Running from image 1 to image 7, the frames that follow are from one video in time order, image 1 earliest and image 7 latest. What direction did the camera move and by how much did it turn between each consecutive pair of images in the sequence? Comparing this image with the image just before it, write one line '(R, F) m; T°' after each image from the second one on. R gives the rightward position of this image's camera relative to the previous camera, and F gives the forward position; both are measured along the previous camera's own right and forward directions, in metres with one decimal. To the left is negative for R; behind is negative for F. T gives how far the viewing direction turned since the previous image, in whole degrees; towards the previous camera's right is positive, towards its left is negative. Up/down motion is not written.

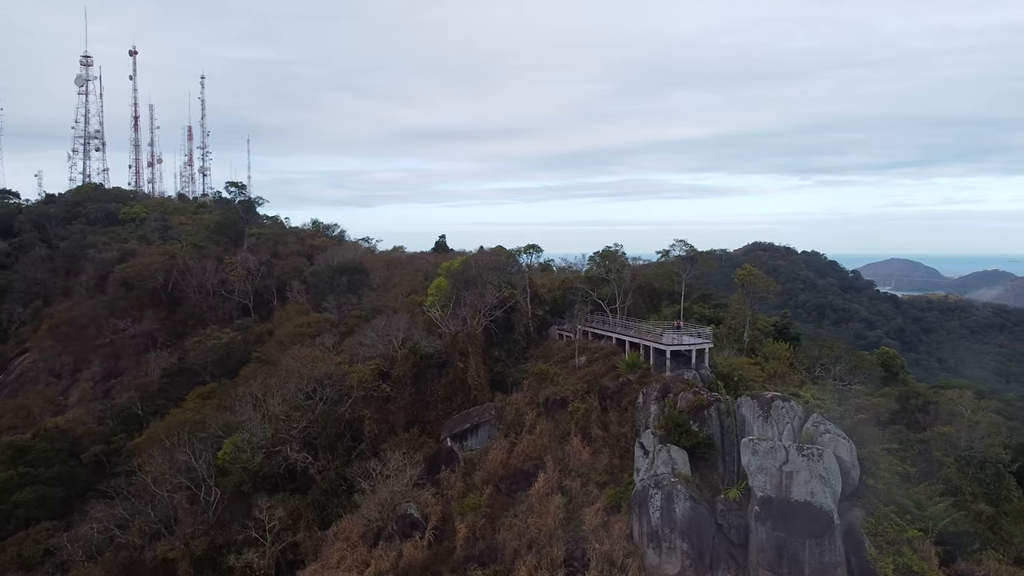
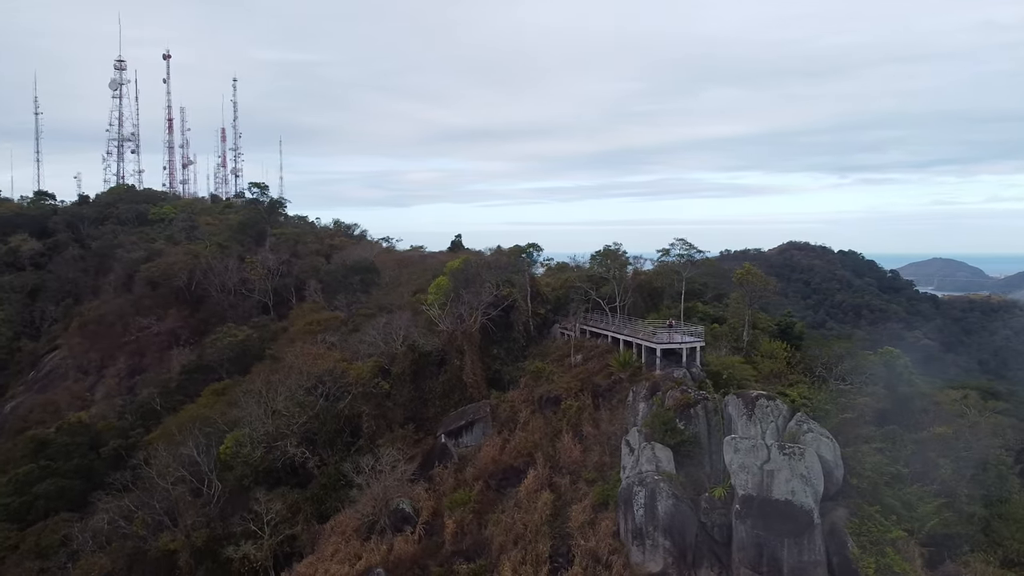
(+1.0, -0.2) m; -2°
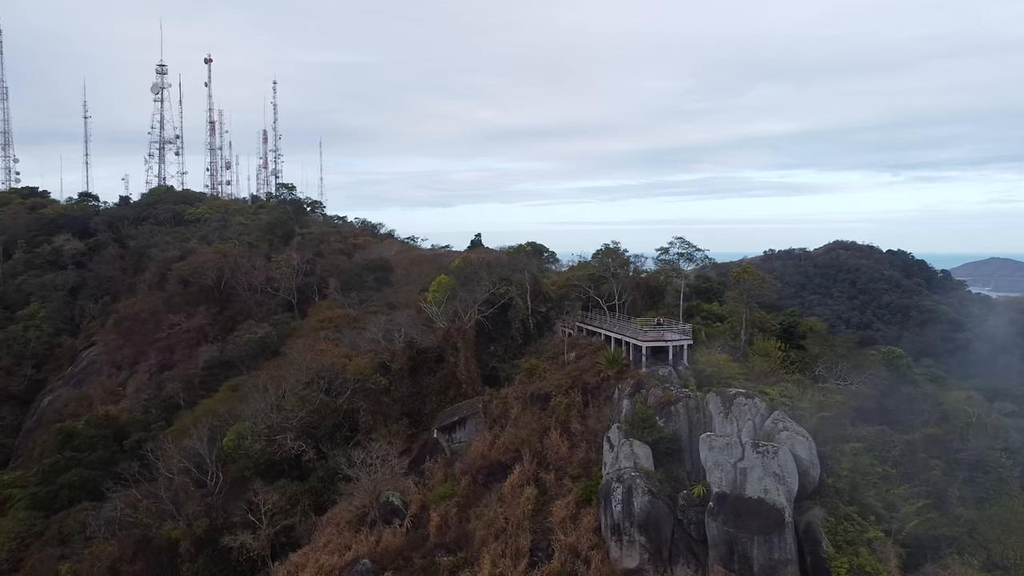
(+1.3, -0.2) m; -3°
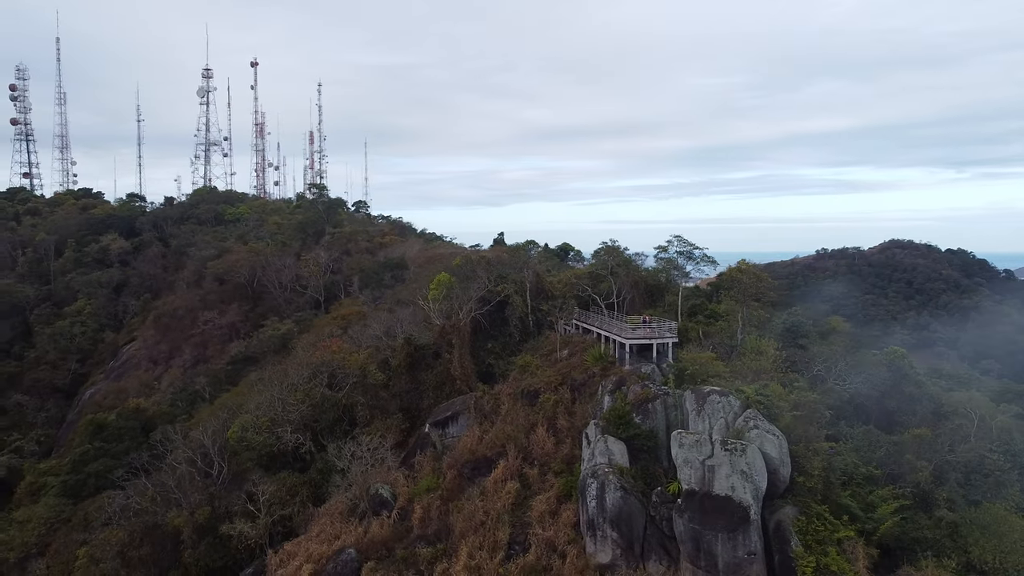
(+1.5, -0.2) m; -4°
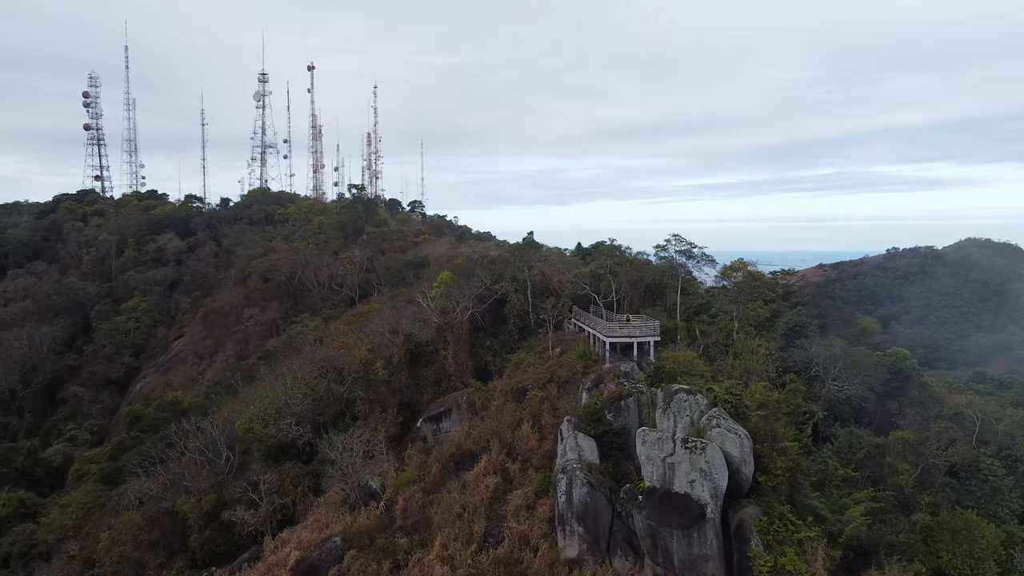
(+1.9, -0.3) m; -4°
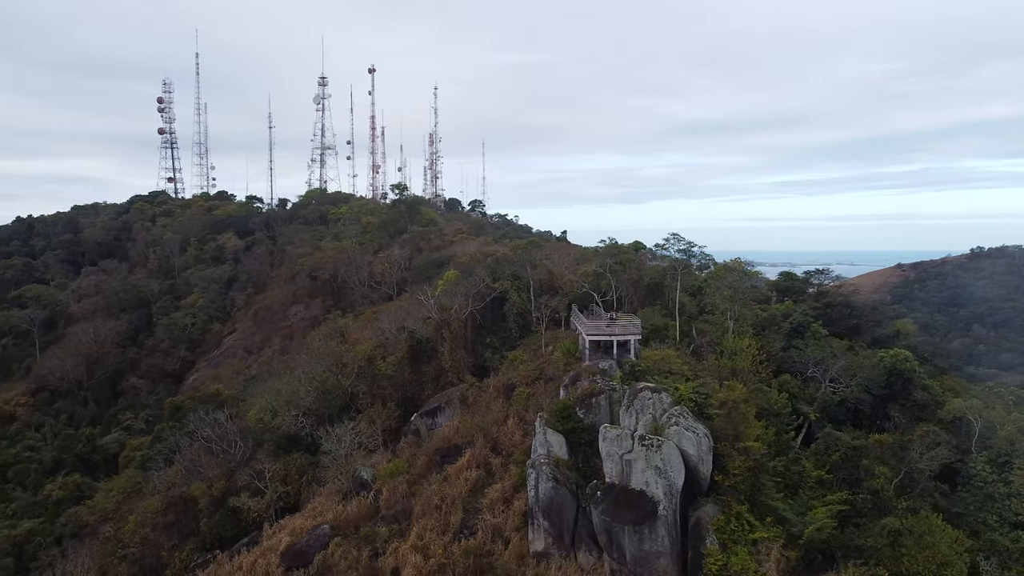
(+2.1, -0.3) m; -5°
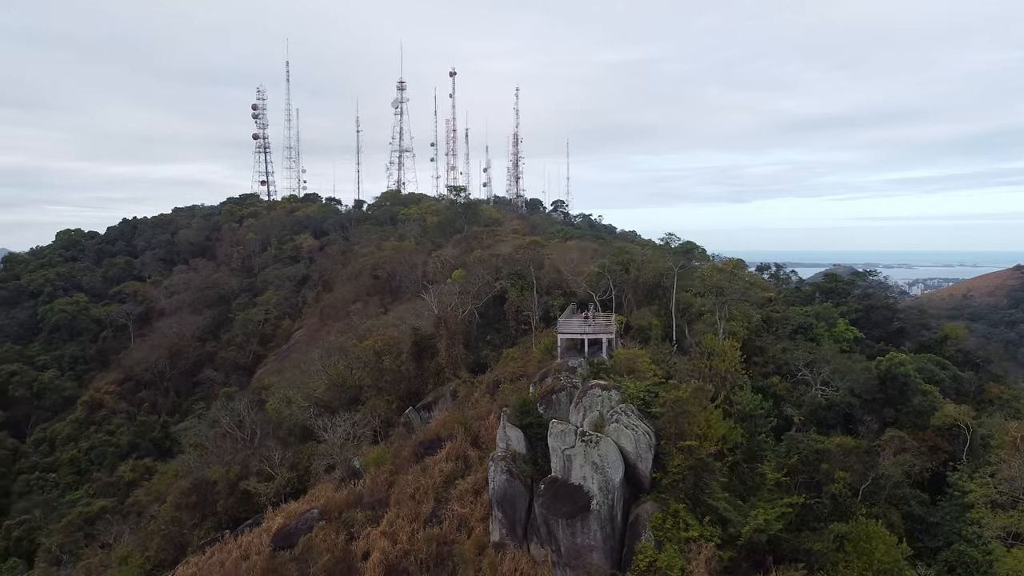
(+2.9, -0.4) m; -7°
